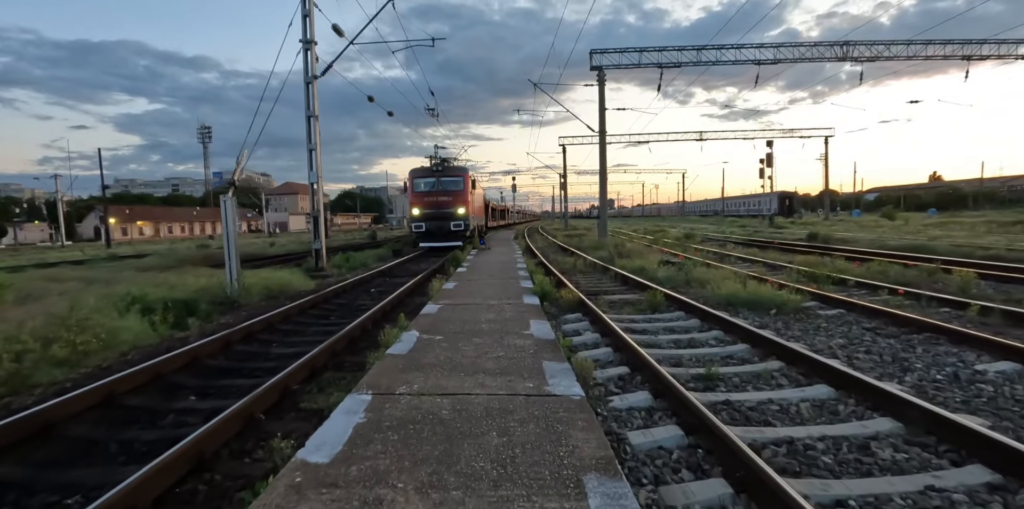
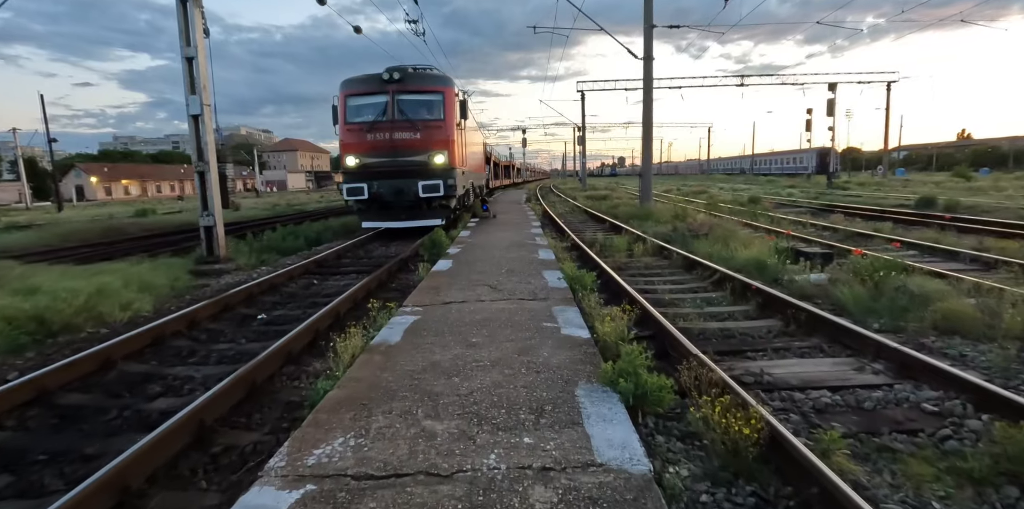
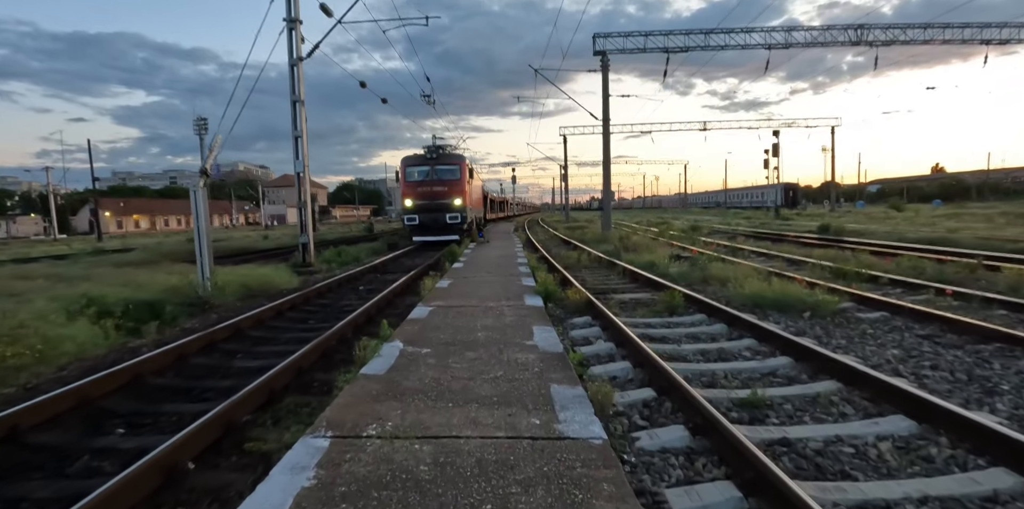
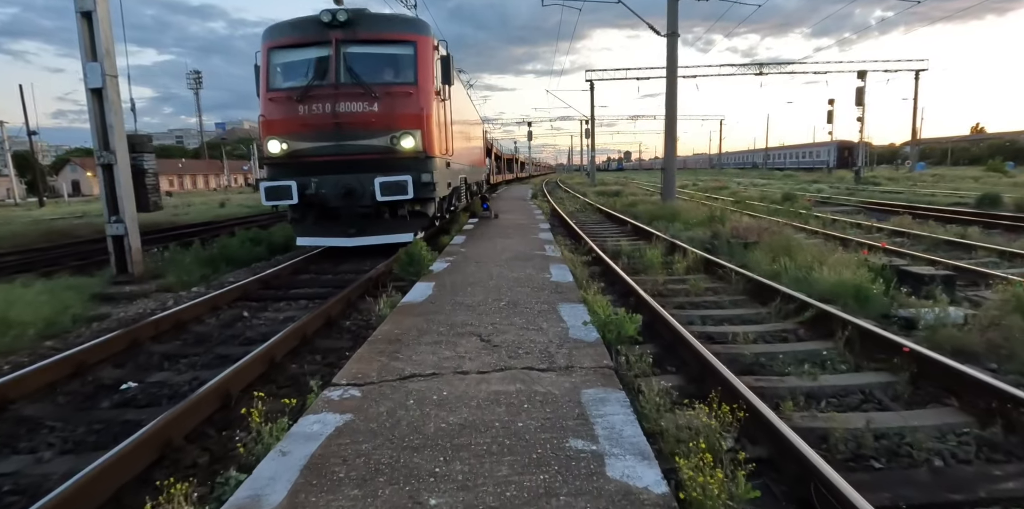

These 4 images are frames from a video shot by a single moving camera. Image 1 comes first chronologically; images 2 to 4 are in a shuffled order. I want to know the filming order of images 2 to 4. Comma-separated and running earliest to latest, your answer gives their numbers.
3, 2, 4
